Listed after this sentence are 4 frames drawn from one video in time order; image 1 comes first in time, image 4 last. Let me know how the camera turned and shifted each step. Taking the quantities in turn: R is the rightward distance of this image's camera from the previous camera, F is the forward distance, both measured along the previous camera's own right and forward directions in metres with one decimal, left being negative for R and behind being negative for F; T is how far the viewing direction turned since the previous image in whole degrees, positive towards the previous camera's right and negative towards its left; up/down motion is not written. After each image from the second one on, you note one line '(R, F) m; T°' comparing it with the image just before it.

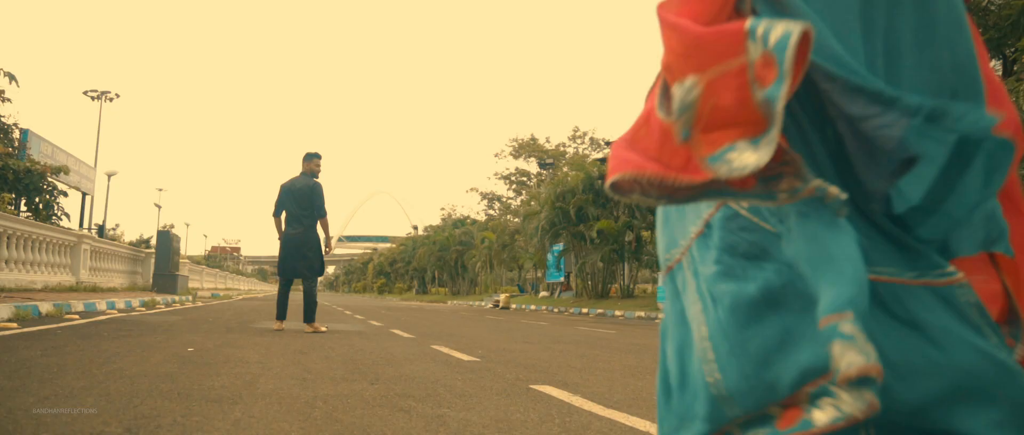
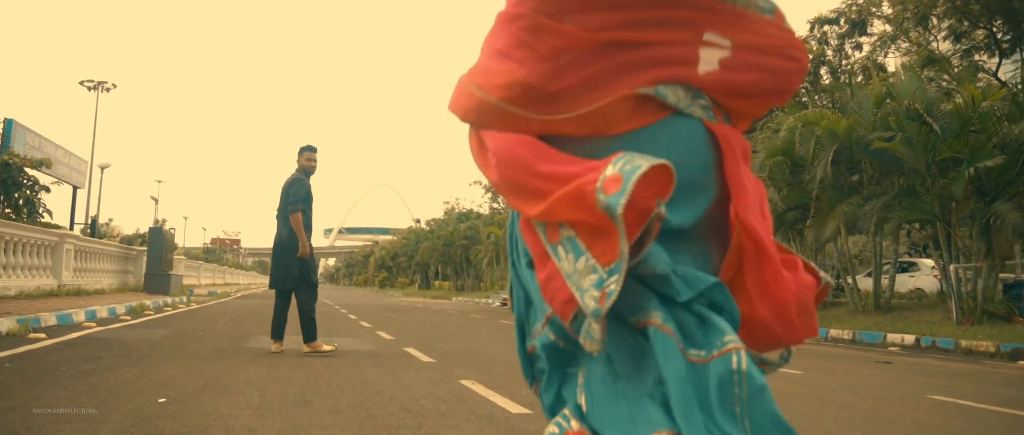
(-0.4, +1.5) m; 0°
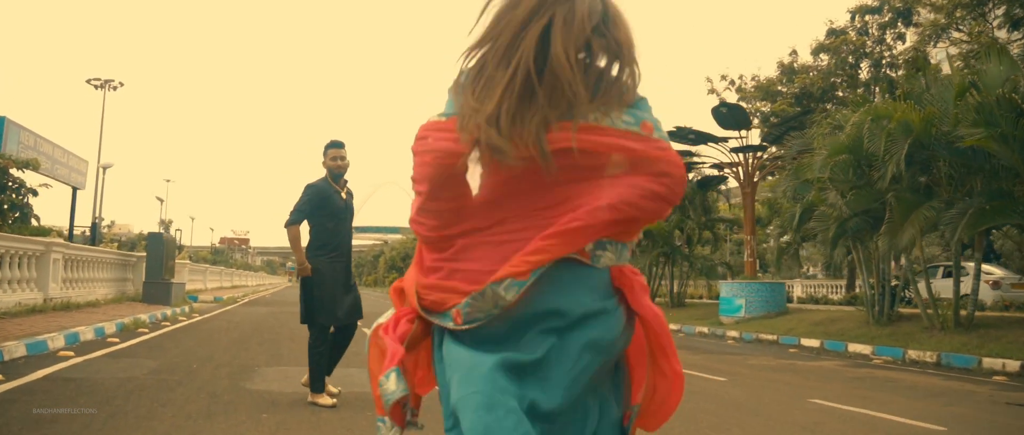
(-0.5, +1.8) m; -1°
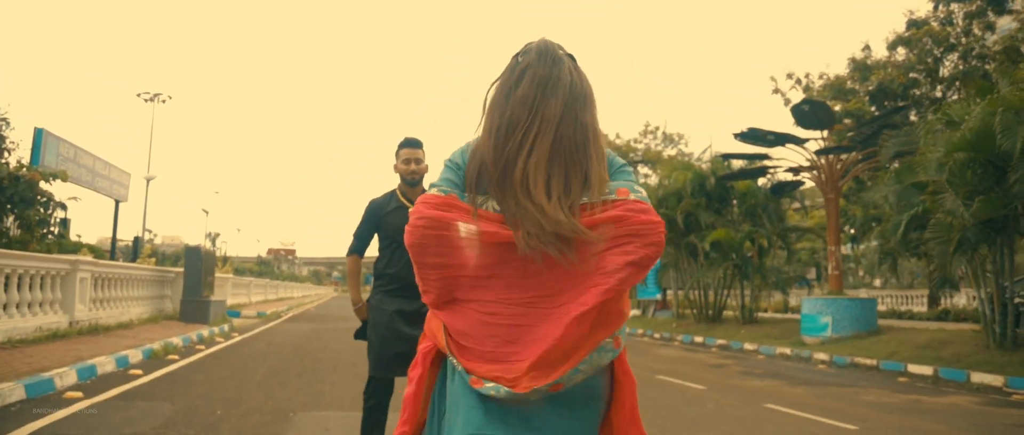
(-0.4, +1.8) m; -3°
